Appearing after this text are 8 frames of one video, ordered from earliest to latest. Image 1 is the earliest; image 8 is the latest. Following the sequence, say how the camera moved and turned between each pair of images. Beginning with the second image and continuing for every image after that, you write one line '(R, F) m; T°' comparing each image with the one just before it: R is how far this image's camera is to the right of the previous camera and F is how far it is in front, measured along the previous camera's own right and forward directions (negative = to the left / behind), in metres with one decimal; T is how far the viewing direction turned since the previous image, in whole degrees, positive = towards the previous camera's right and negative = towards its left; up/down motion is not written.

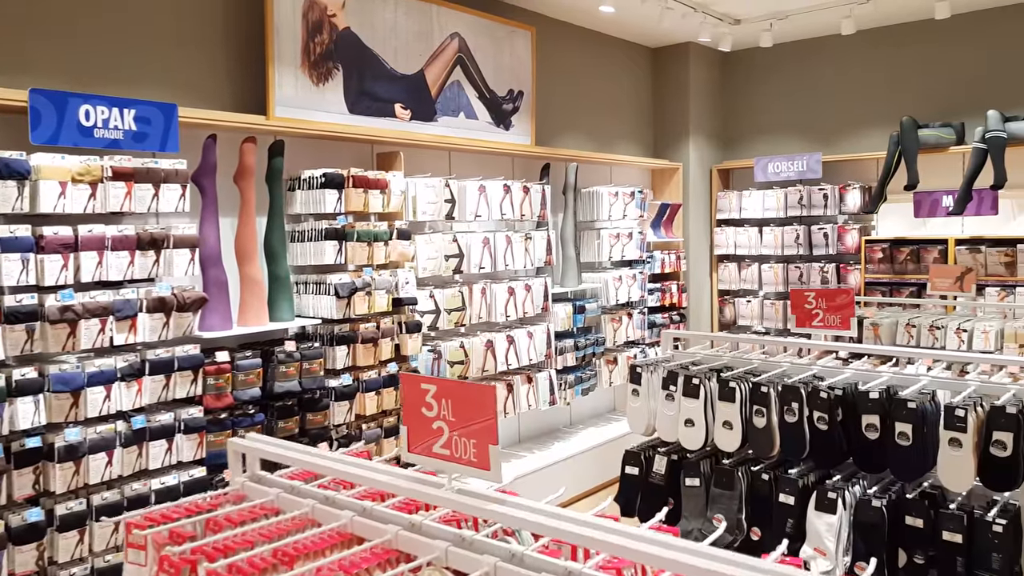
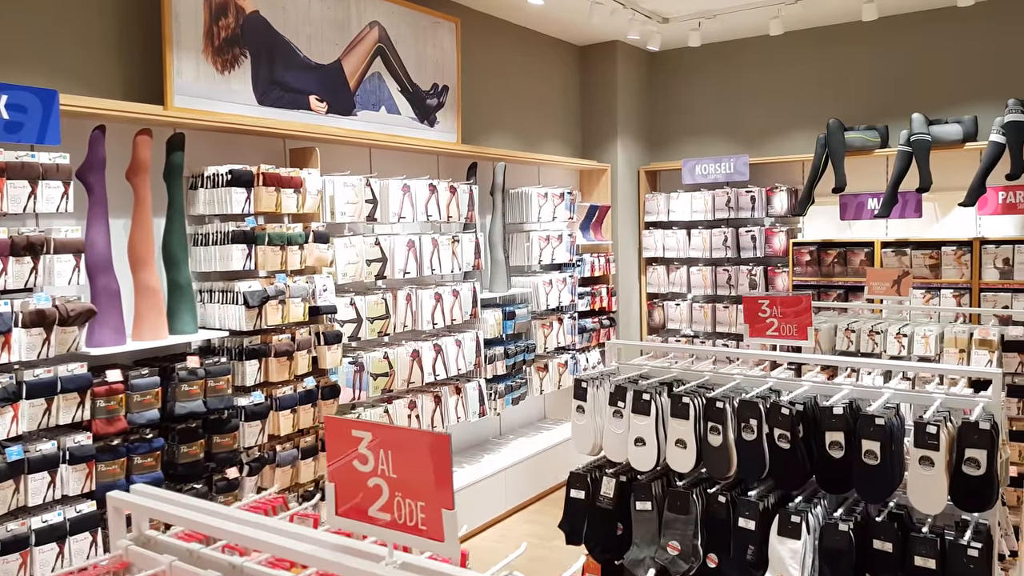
(0.0, +0.3) m; +6°
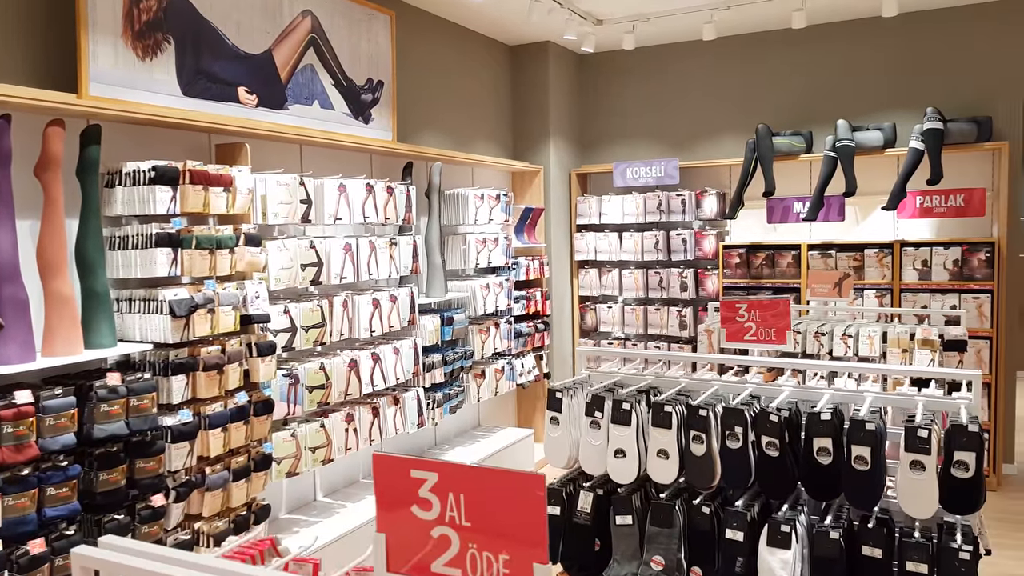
(-0.2, +0.2) m; +7°
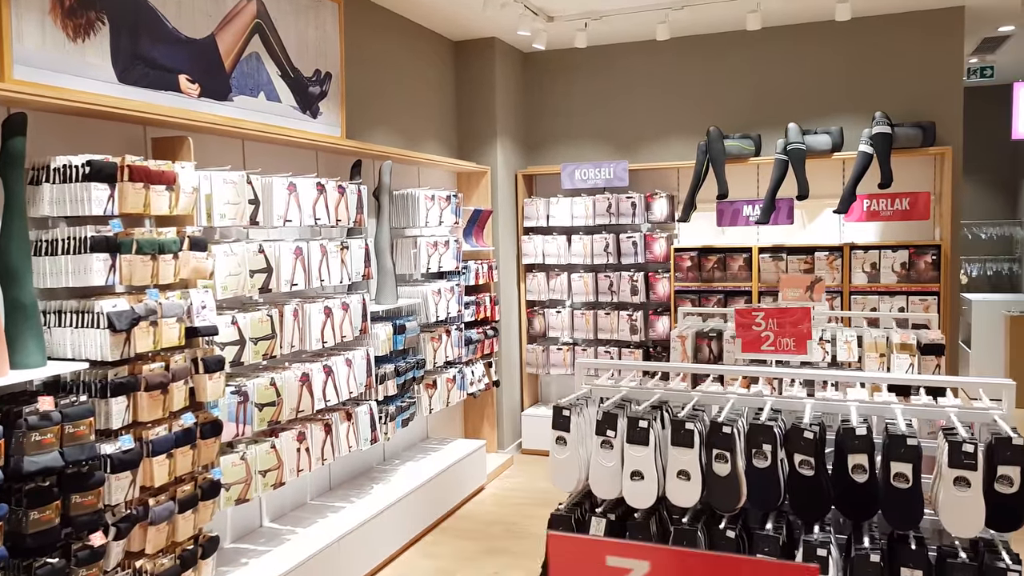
(-0.3, +0.2) m; +7°
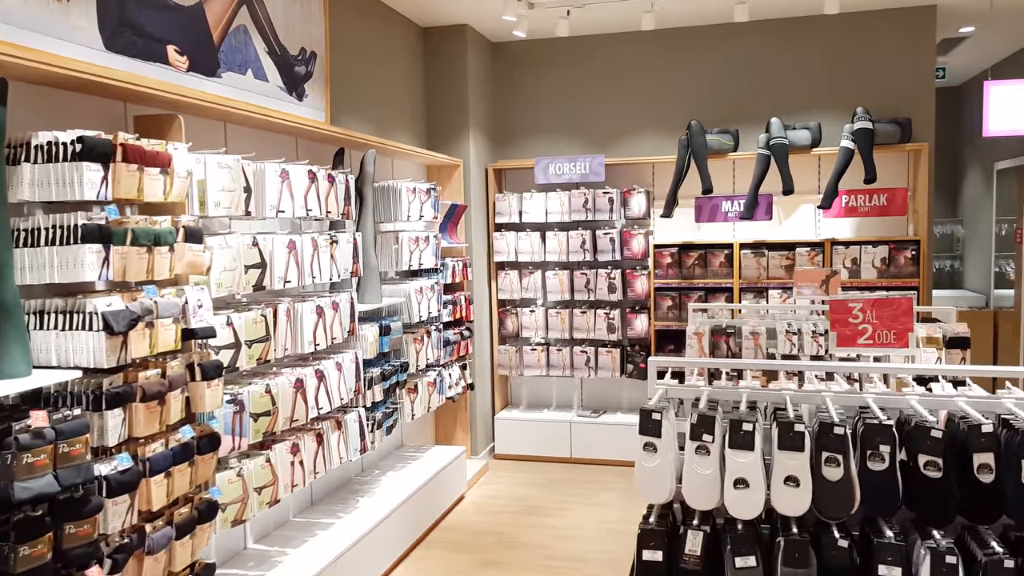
(-0.5, +0.2) m; +7°
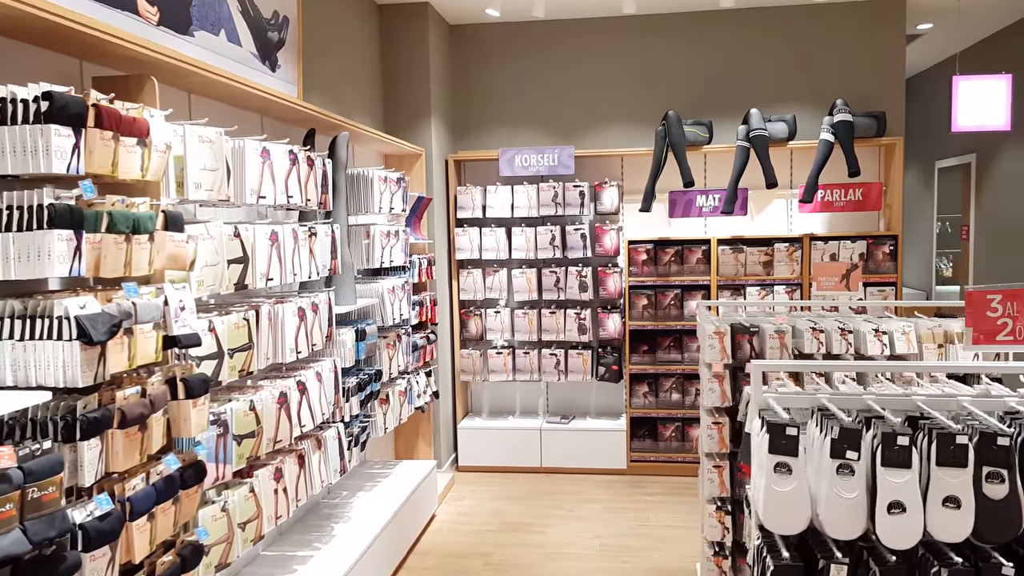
(-0.5, +0.4) m; +8°
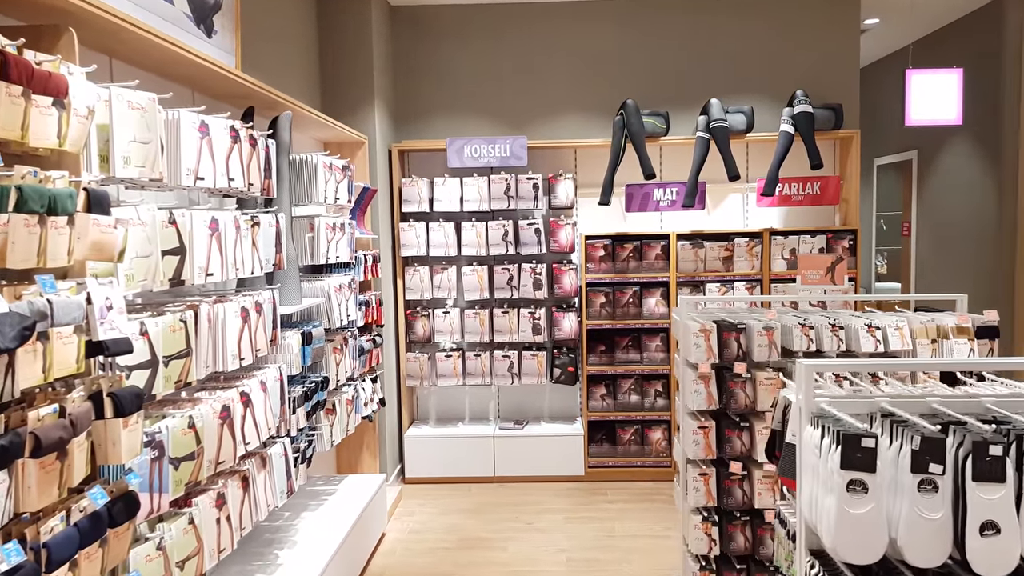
(-0.2, +0.3) m; +6°
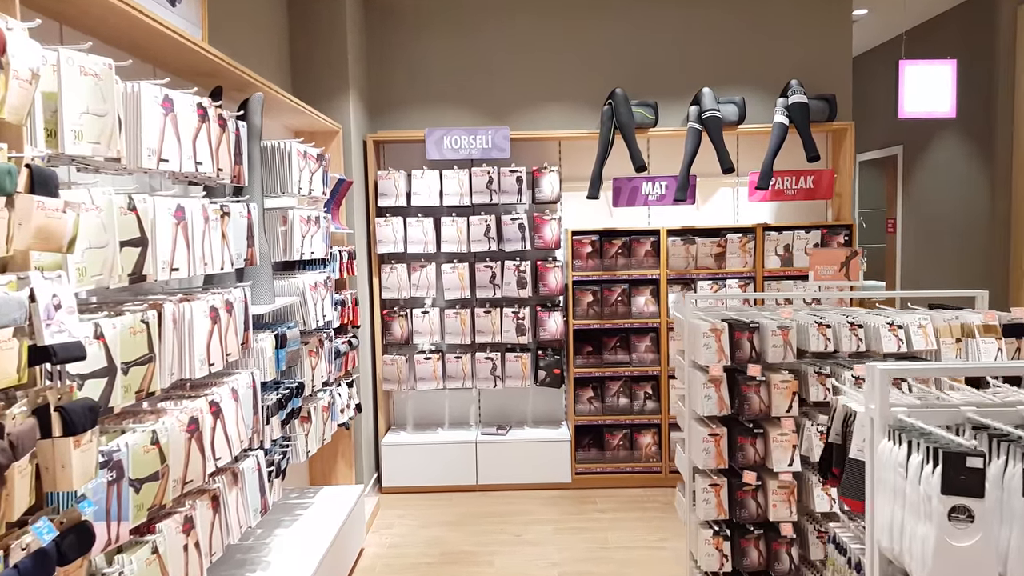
(-0.1, +0.3) m; +3°
